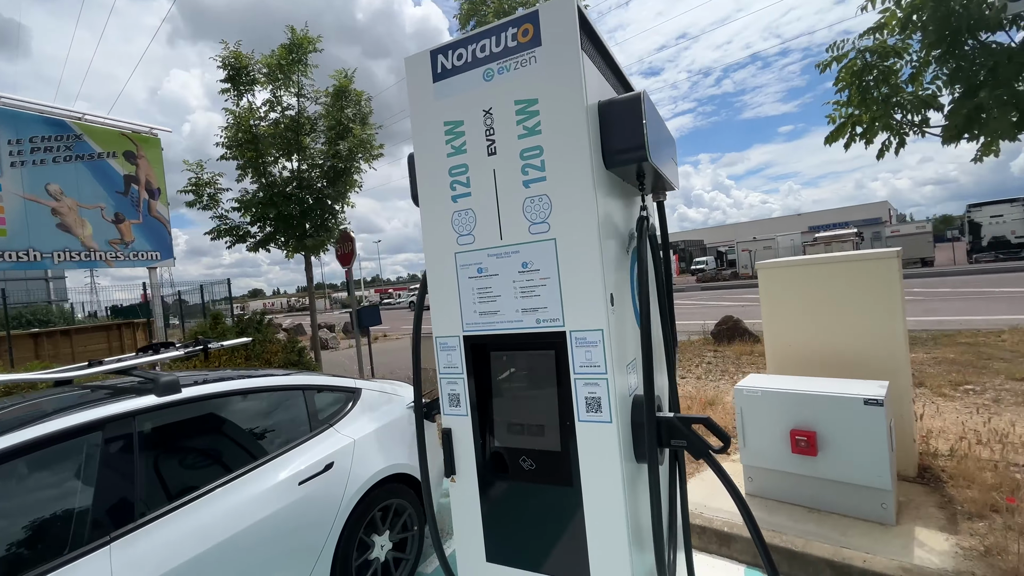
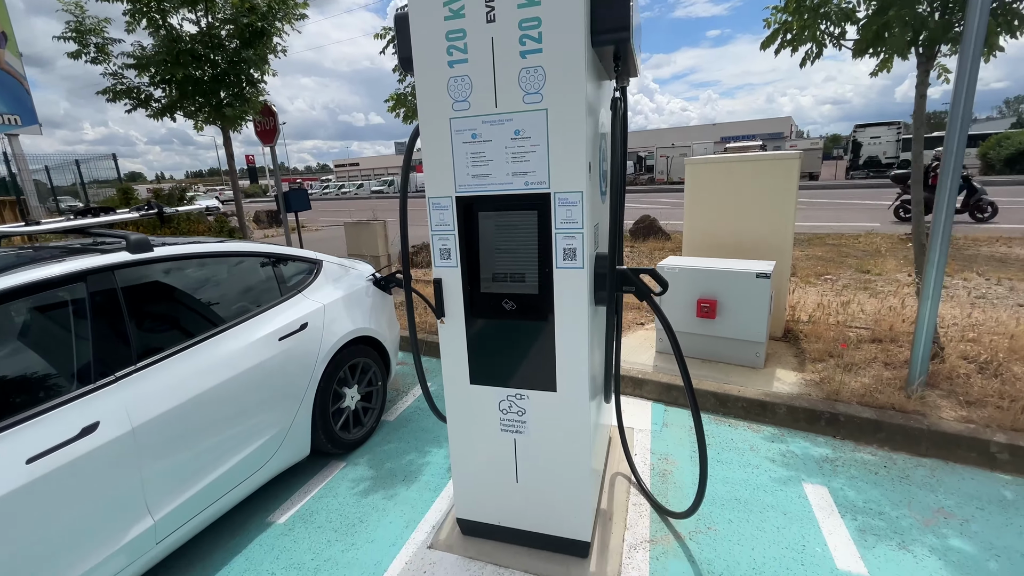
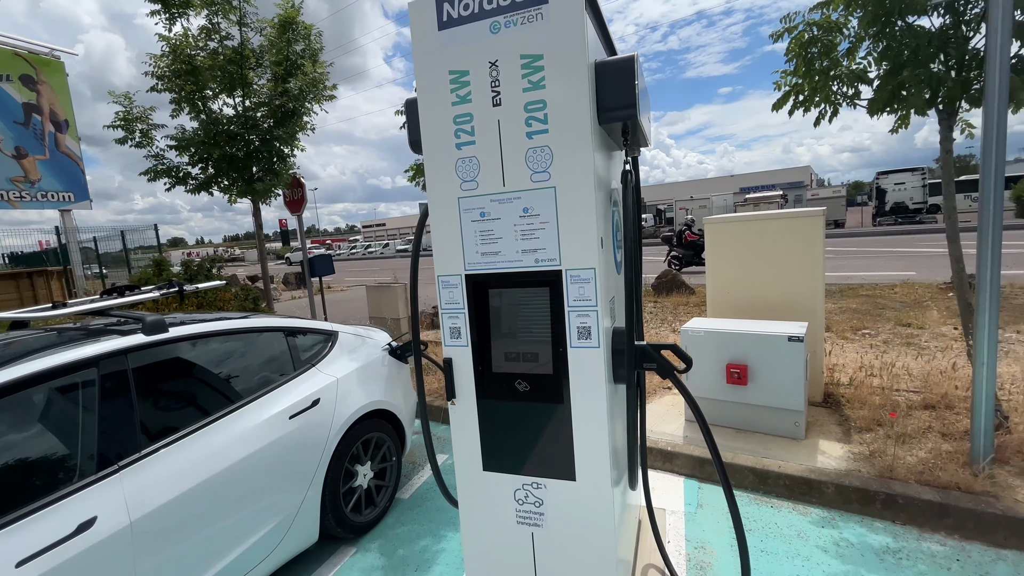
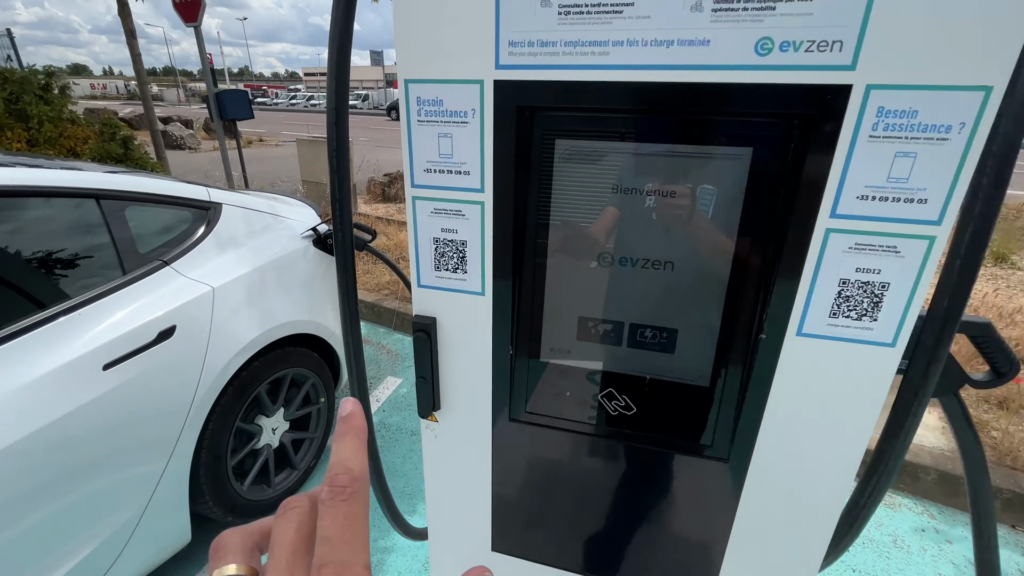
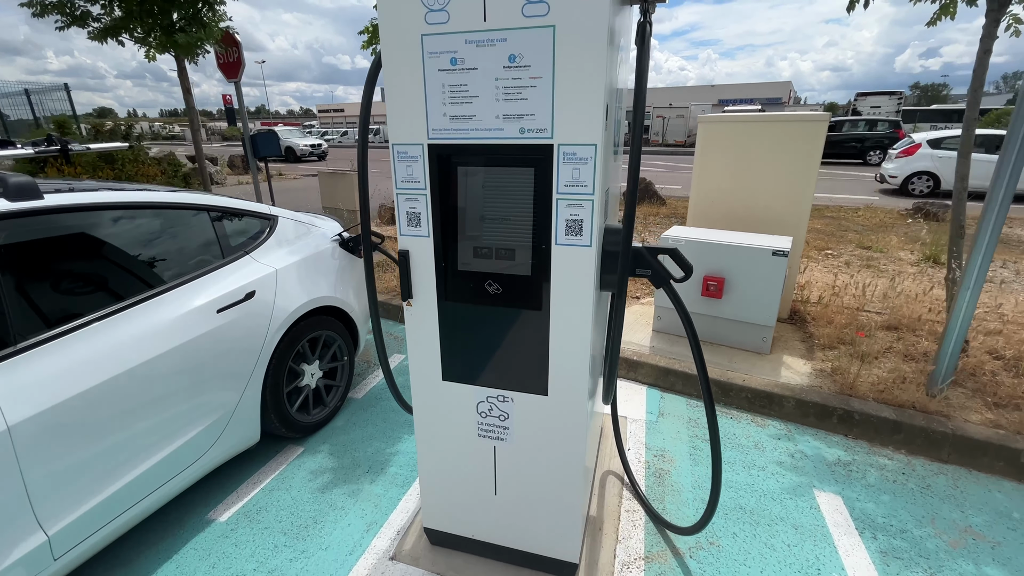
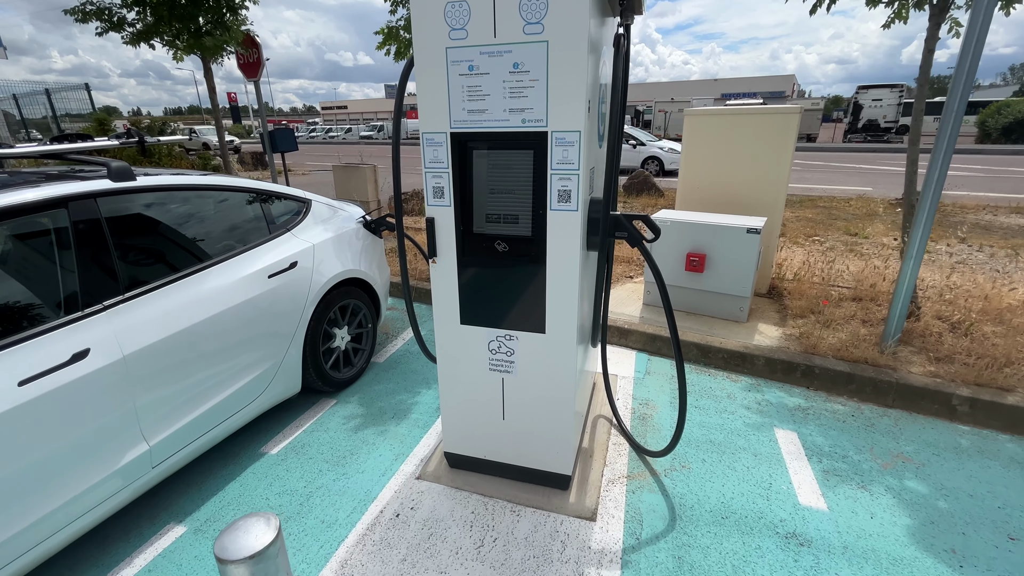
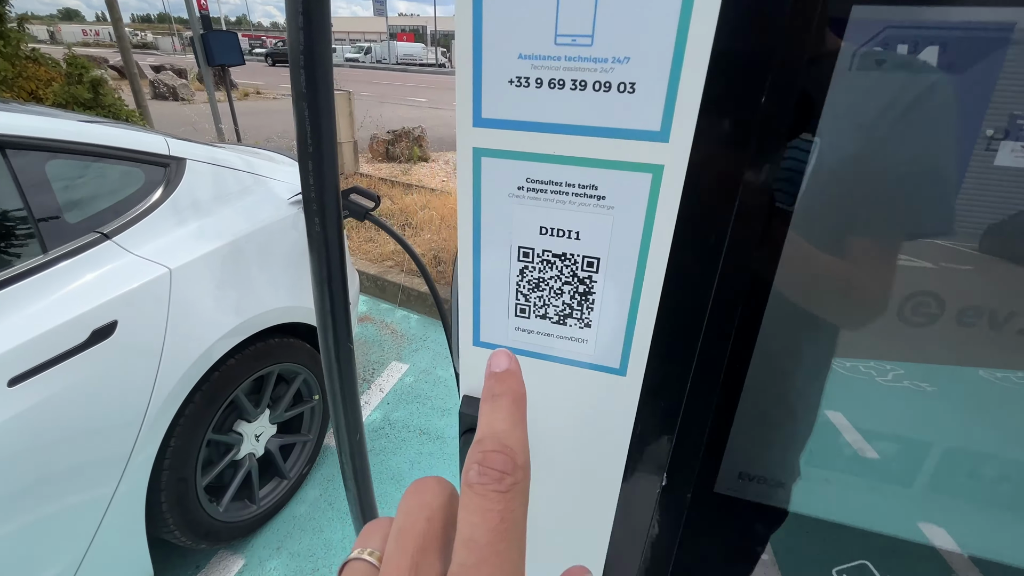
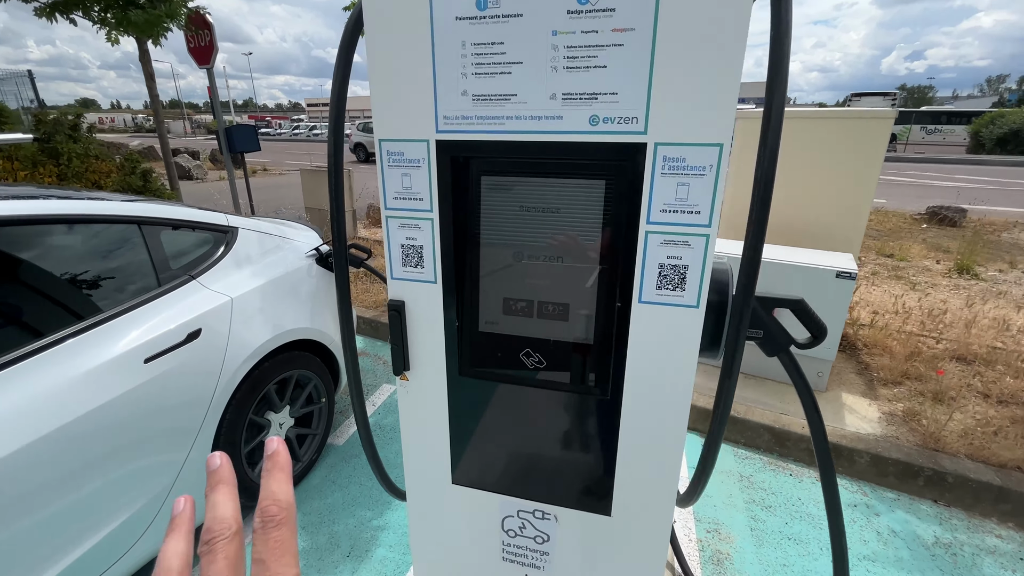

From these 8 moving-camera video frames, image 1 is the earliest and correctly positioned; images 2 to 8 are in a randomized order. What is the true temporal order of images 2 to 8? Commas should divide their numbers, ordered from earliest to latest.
3, 2, 6, 5, 8, 4, 7
